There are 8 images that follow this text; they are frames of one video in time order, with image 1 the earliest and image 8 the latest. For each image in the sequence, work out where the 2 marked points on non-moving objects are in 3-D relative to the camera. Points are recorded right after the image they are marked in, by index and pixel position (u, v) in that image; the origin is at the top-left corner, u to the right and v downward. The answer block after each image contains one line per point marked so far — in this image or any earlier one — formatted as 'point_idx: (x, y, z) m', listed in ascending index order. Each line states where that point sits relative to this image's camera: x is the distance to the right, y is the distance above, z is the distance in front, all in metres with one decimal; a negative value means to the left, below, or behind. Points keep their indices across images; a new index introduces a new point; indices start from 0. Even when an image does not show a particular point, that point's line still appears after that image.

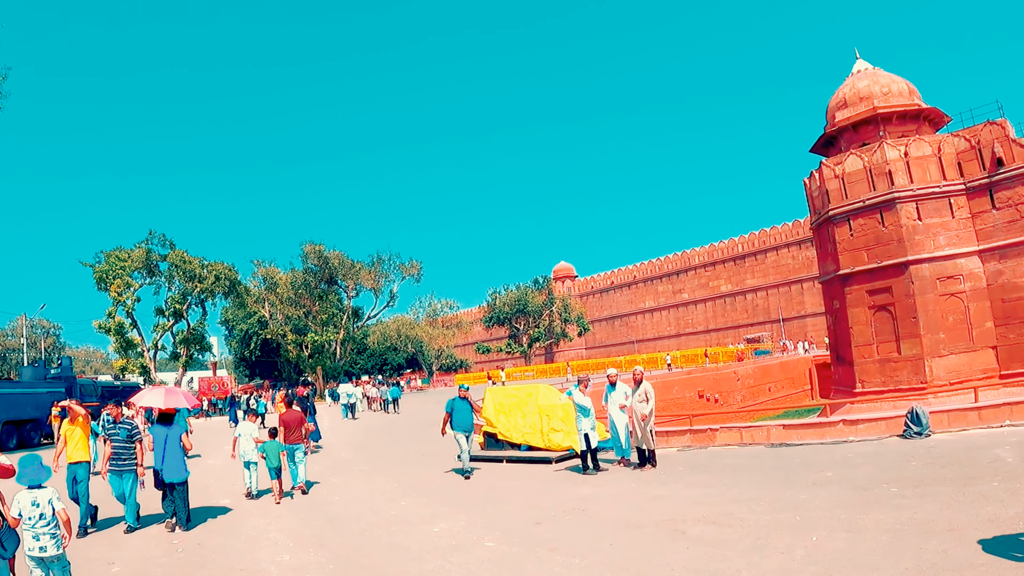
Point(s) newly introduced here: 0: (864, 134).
0: (+9.6, +4.2, +18.3) m
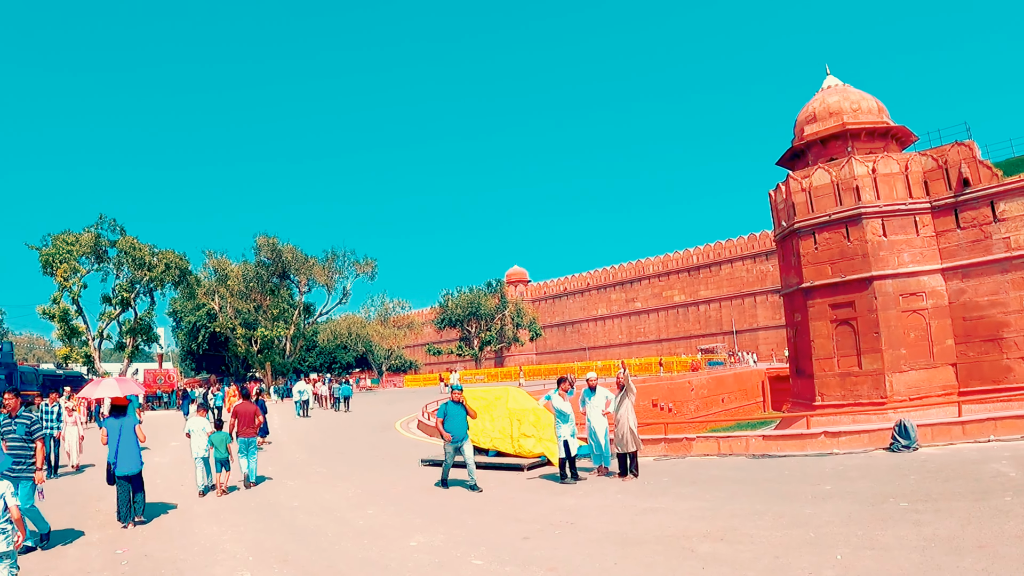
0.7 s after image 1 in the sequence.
0: (+8.8, +3.8, +18.5) m
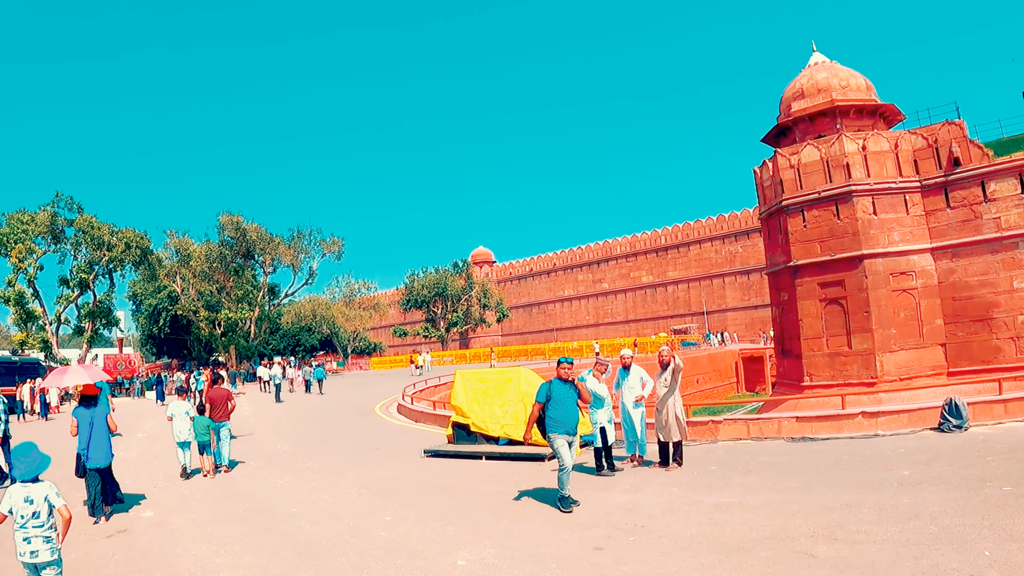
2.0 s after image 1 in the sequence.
0: (+8.3, +4.4, +18.1) m
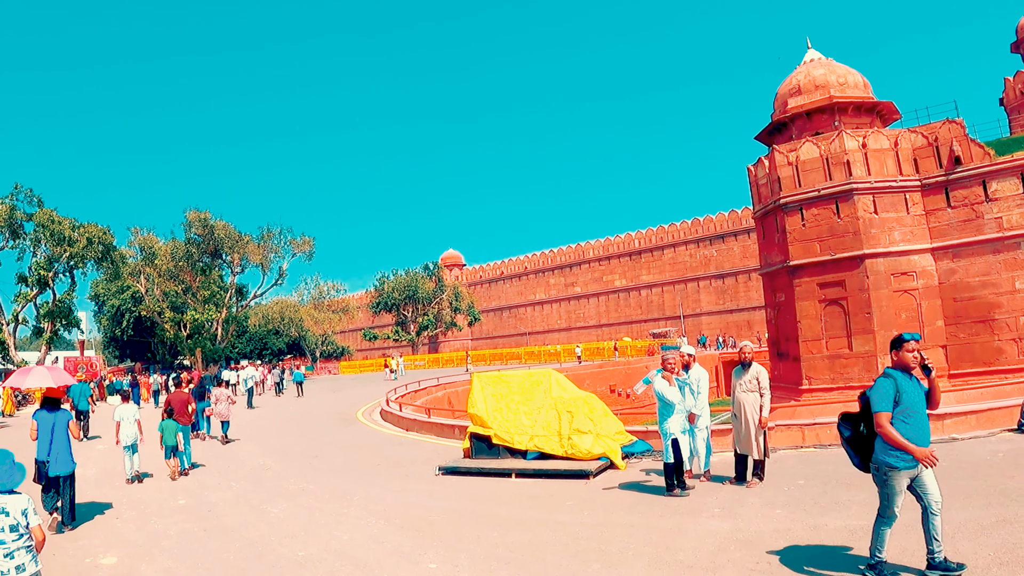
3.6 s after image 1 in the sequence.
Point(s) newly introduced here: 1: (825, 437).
0: (+8.1, +4.4, +17.7) m
1: (+3.1, -1.5, +6.6) m
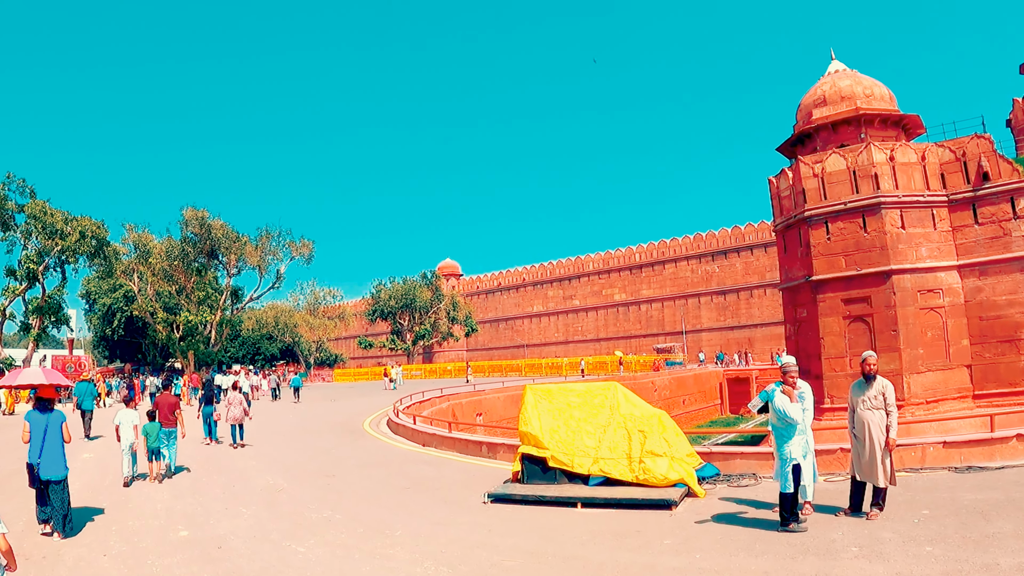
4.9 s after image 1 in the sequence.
0: (+8.6, +4.0, +17.3) m
1: (+3.6, -1.5, +6.0) m
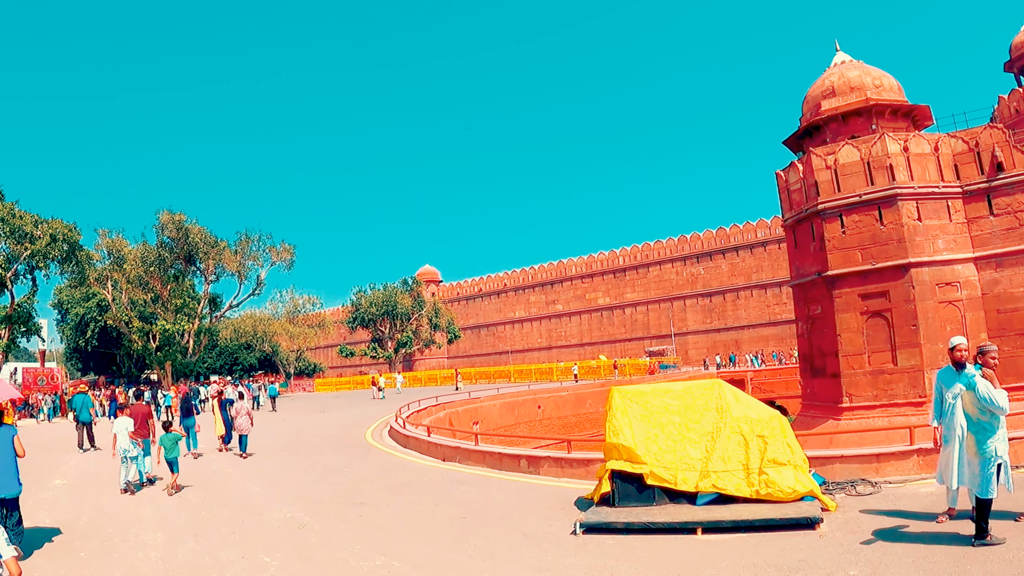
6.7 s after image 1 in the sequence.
0: (+8.6, +4.1, +16.9) m
1: (+4.1, -1.4, +5.3) m
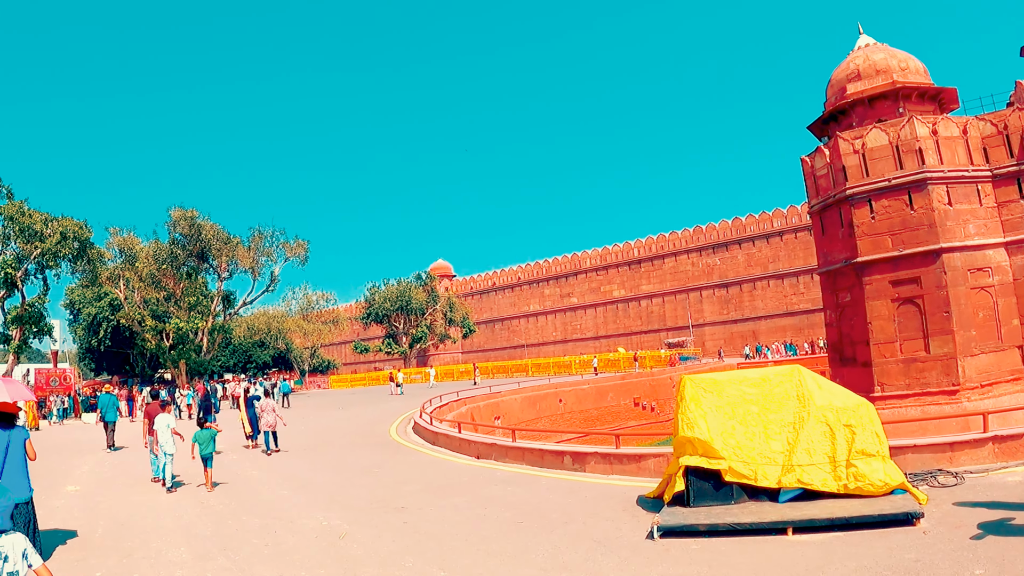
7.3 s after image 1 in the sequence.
0: (+9.1, +4.4, +16.6) m
1: (+4.5, -1.2, +5.1) m
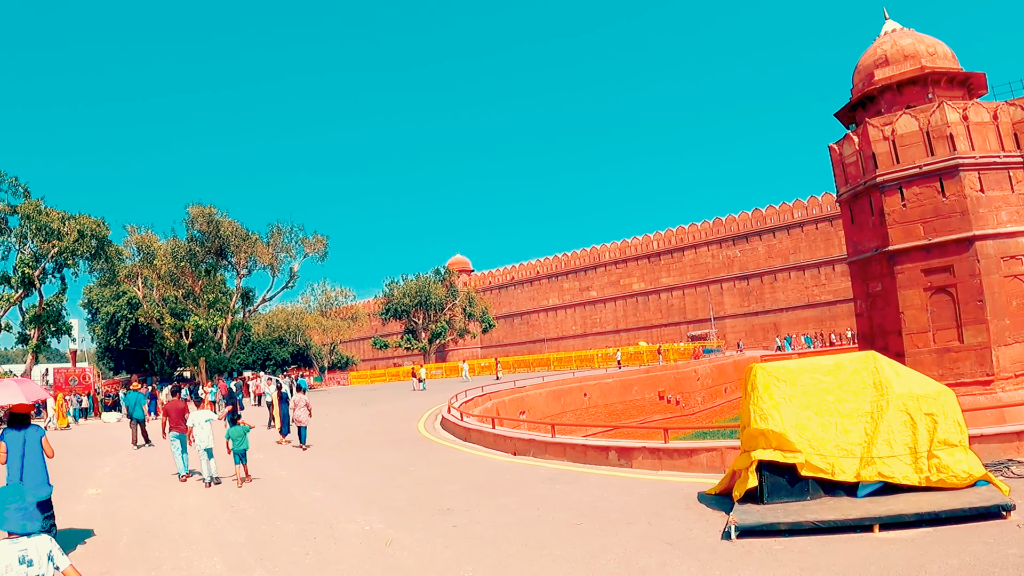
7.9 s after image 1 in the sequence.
0: (+9.6, +4.7, +16.3) m
1: (+4.9, -1.1, +5.0) m
